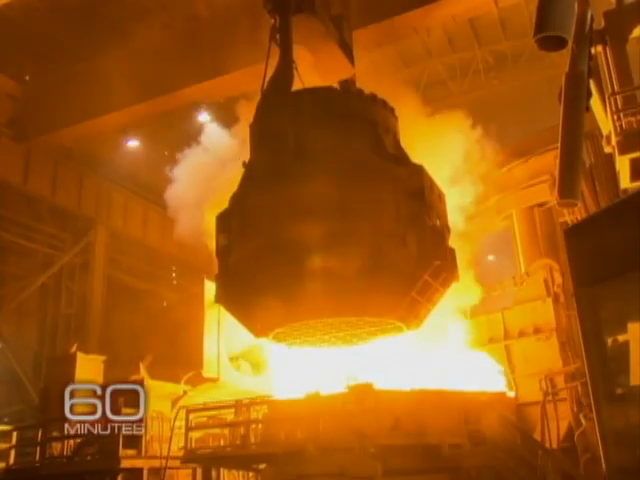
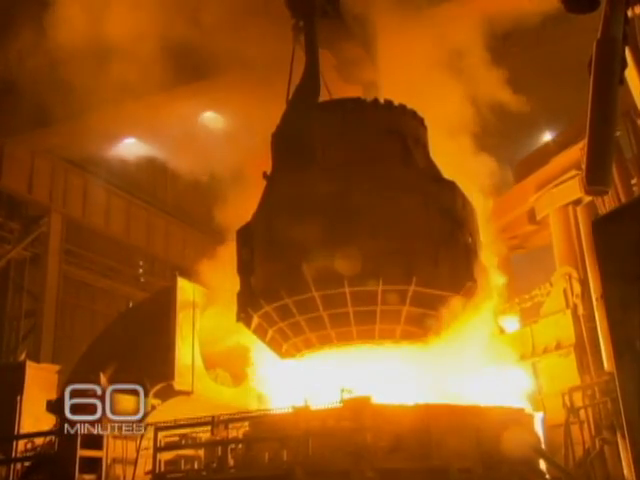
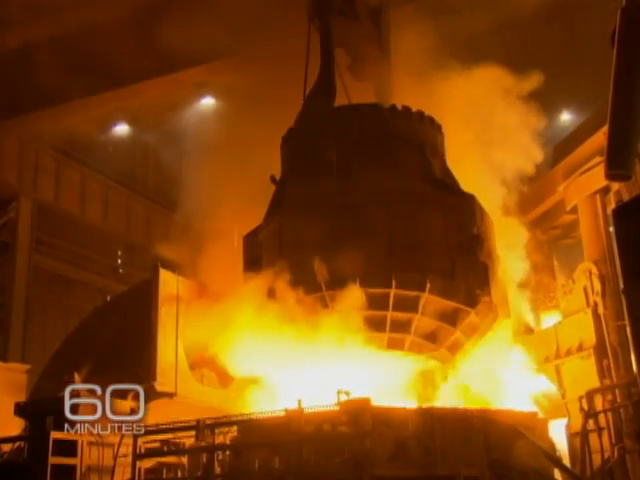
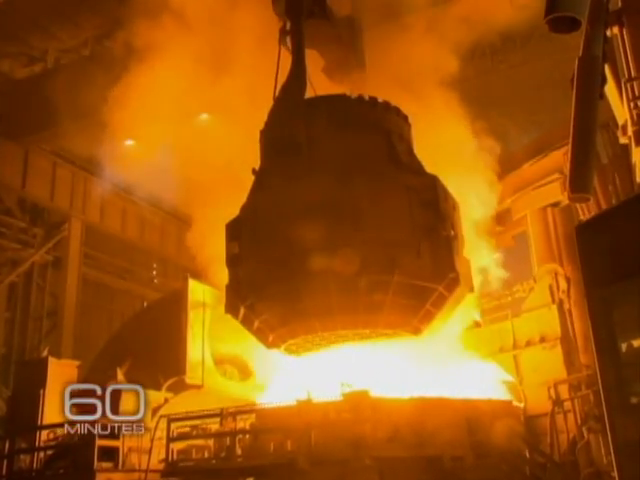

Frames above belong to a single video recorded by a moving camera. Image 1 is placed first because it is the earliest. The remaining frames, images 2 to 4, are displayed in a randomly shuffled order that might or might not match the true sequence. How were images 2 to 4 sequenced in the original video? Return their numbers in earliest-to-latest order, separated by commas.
4, 2, 3
